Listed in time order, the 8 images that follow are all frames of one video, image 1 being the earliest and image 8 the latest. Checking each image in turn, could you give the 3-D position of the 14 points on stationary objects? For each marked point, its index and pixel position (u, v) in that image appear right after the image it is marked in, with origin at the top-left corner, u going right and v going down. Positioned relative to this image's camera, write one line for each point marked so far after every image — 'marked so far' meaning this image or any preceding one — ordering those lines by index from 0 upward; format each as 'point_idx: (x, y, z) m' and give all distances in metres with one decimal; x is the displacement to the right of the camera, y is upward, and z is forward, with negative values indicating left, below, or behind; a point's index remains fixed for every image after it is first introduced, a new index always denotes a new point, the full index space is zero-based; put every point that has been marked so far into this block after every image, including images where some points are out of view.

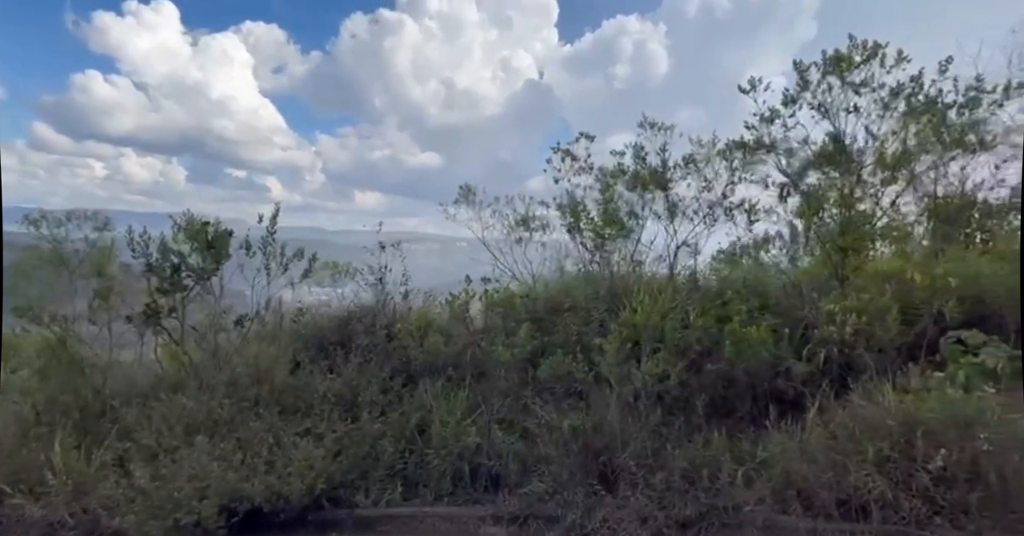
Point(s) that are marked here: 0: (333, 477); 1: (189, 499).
0: (-0.9, -1.1, +2.8) m
1: (-1.6, -1.1, +2.6) m
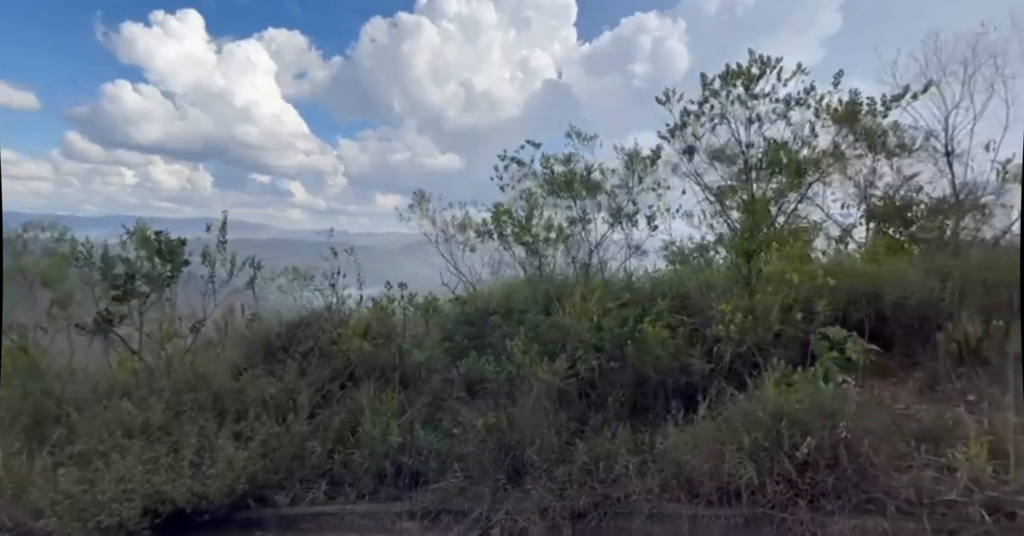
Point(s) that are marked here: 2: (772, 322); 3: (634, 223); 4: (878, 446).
0: (-1.3, -1.1, +2.9) m
1: (-2.0, -1.2, +2.7) m
2: (+1.6, -0.3, +3.2) m
3: (+0.9, +0.3, +4.5) m
4: (+1.5, -0.7, +2.2) m
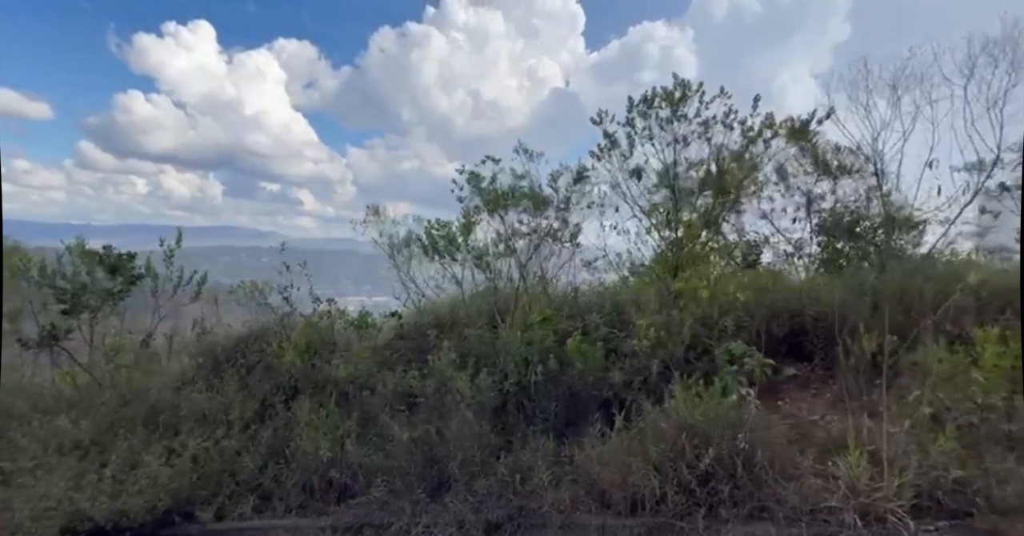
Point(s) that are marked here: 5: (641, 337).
0: (-1.7, -1.2, +2.9) m
1: (-2.4, -1.2, +2.7) m
2: (+1.2, -0.4, +3.3) m
3: (+0.4, +0.1, +4.6) m
4: (+1.1, -0.8, +2.3) m
5: (+0.7, -0.4, +3.3) m
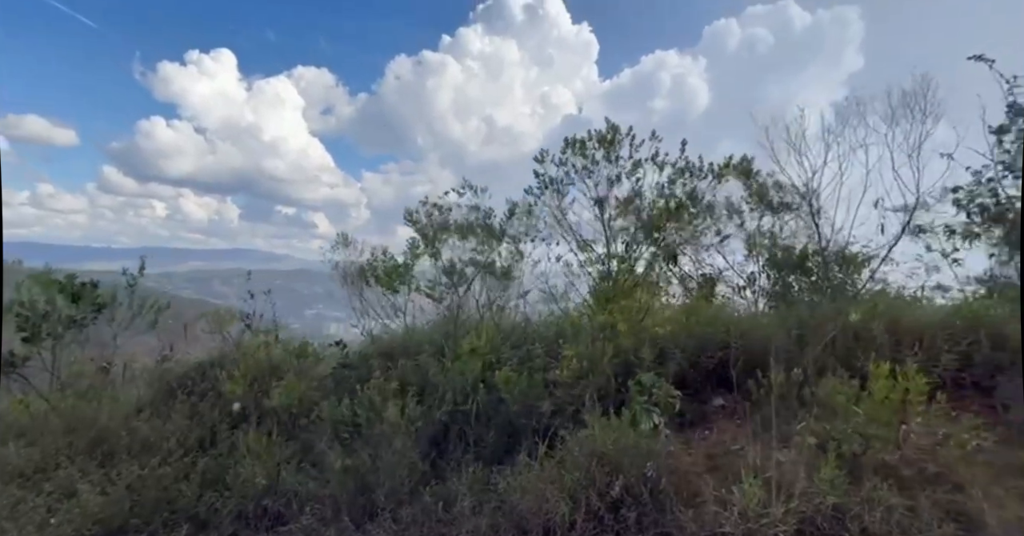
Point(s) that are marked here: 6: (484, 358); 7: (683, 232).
0: (-2.1, -1.3, +2.9) m
1: (-2.7, -1.4, +2.7) m
2: (+0.8, -0.6, +3.4) m
3: (0.0, -0.1, +4.7) m
4: (+0.8, -0.9, +2.4) m
5: (+0.3, -0.6, +3.4) m
6: (-0.2, -0.6, +3.7) m
7: (+1.3, +0.4, +4.7) m
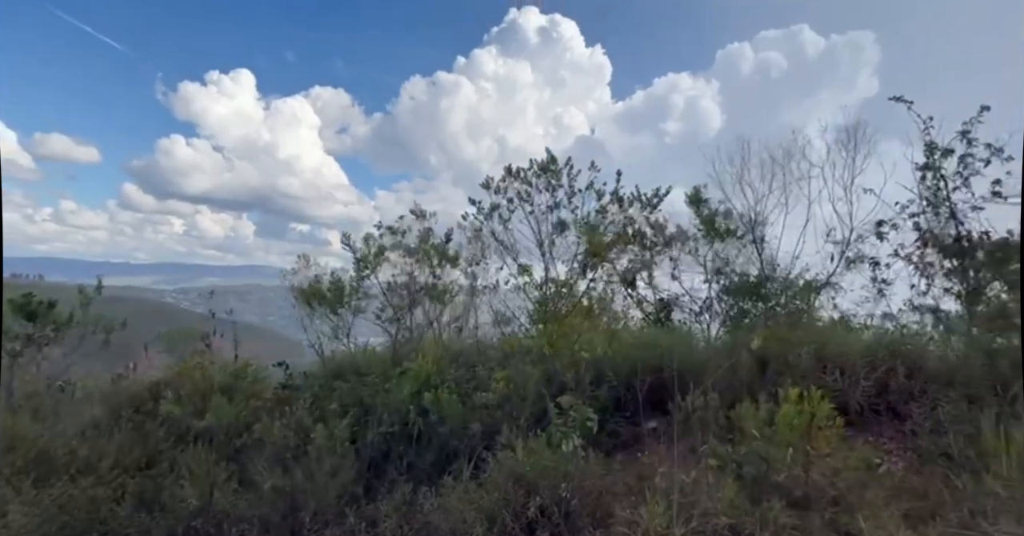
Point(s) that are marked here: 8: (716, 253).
0: (-2.5, -1.5, +2.9) m
1: (-3.1, -1.5, +2.7) m
2: (+0.4, -0.7, +3.5) m
3: (-0.4, -0.3, +4.8) m
4: (+0.4, -1.1, +2.5) m
5: (-0.1, -0.8, +3.5) m
6: (-0.6, -0.7, +3.7) m
7: (+0.9, +0.1, +4.9) m
8: (+1.9, +0.1, +5.3) m
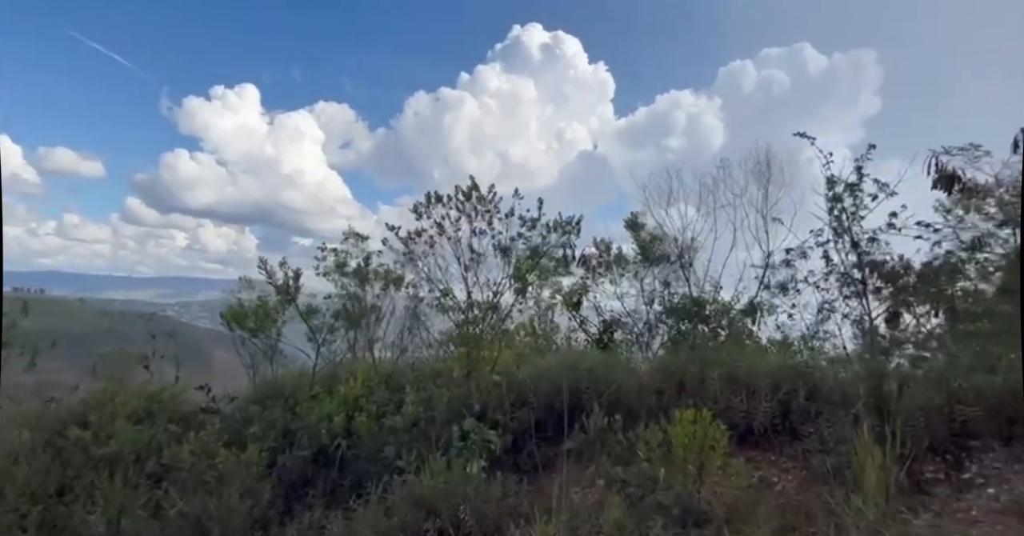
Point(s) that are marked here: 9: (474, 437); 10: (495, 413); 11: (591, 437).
0: (-3.0, -1.6, +2.9) m
1: (-3.6, -1.6, +2.6) m
2: (-0.1, -0.9, +3.6) m
3: (-0.9, -0.5, +4.9) m
4: (-0.1, -1.2, +2.6) m
5: (-0.6, -0.9, +3.6) m
6: (-1.1, -0.9, +3.8) m
7: (+0.4, -0.1, +5.0) m
8: (+1.3, -0.1, +5.5) m
9: (-0.2, -1.0, +3.3) m
10: (-0.1, -1.0, +3.6) m
11: (+0.5, -1.1, +3.5) m
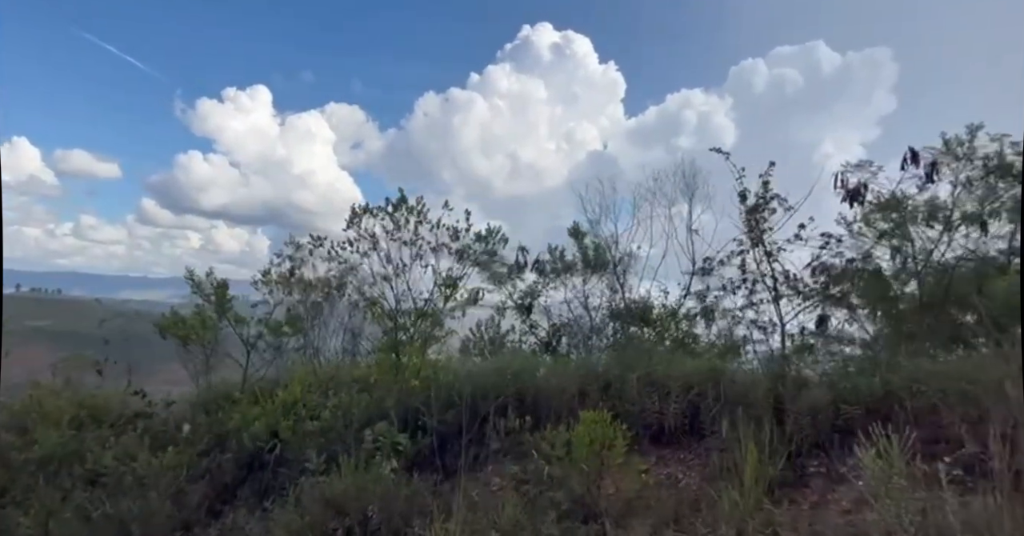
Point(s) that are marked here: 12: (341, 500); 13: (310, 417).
0: (-3.4, -1.6, +2.9) m
1: (-4.0, -1.6, +2.7) m
2: (-0.6, -0.9, +3.8) m
3: (-1.5, -0.6, +5.0) m
4: (-0.5, -1.2, +2.7) m
5: (-1.1, -1.0, +3.7) m
6: (-1.6, -1.0, +3.9) m
7: (-0.2, -0.1, +5.1) m
8: (+0.8, -0.2, +5.7) m
9: (-0.7, -1.1, +3.5) m
10: (-0.6, -1.0, +3.7) m
11: (0.0, -1.1, +3.7) m
12: (-0.8, -1.2, +2.8) m
13: (-1.5, -1.0, +3.8) m
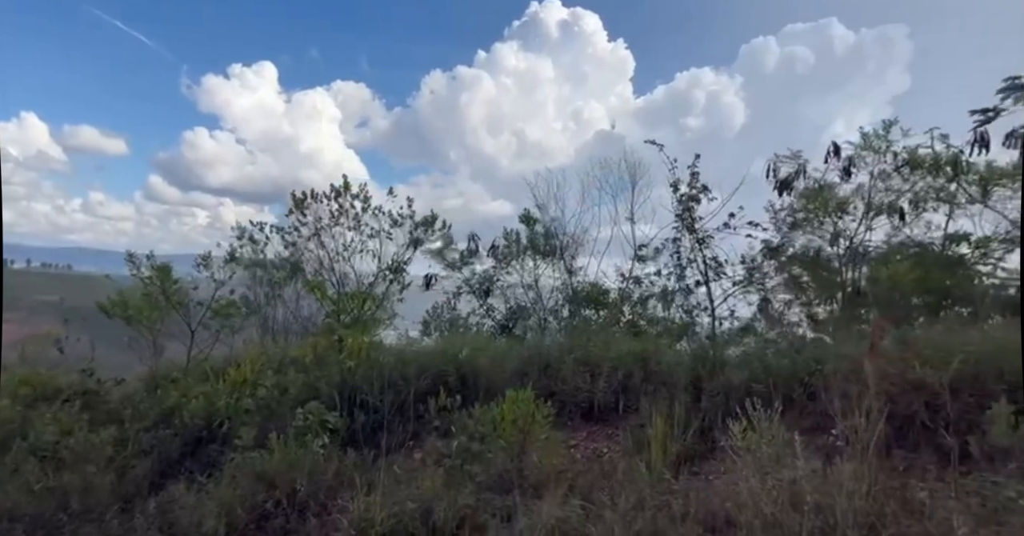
0: (-3.9, -1.5, +3.0) m
1: (-4.4, -1.5, +2.7) m
2: (-1.0, -0.8, +3.9) m
3: (-1.9, -0.4, +5.1) m
4: (-0.9, -1.2, +2.9) m
5: (-1.5, -0.9, +3.8) m
6: (-2.1, -0.8, +4.0) m
7: (-0.6, 0.0, +5.3) m
8: (+0.3, 0.0, +5.9) m
9: (-1.1, -1.0, +3.6) m
10: (-1.0, -0.9, +3.9) m
11: (-0.4, -1.0, +3.8) m
12: (-1.2, -1.1, +2.9) m
13: (-1.9, -0.9, +4.0) m
